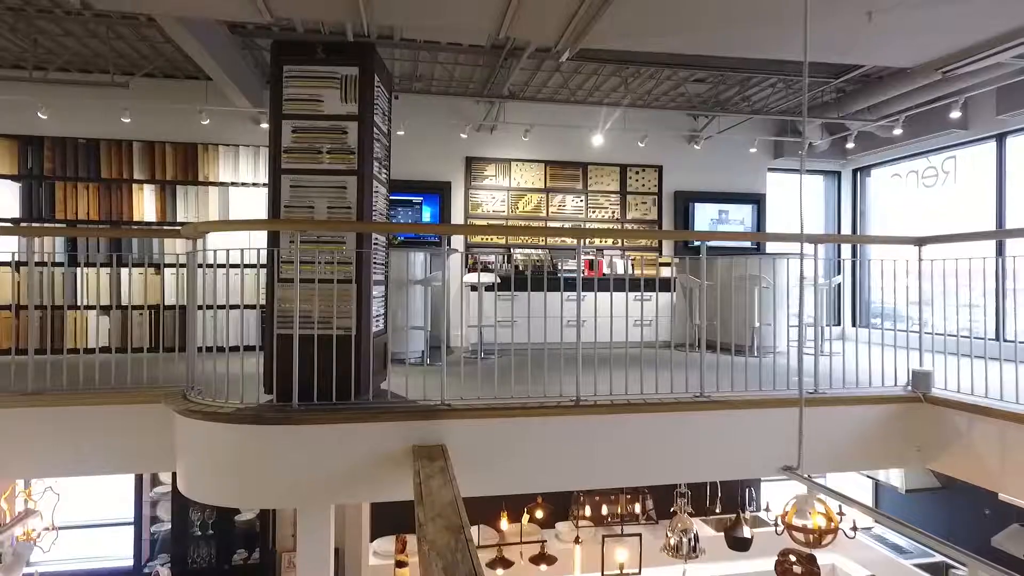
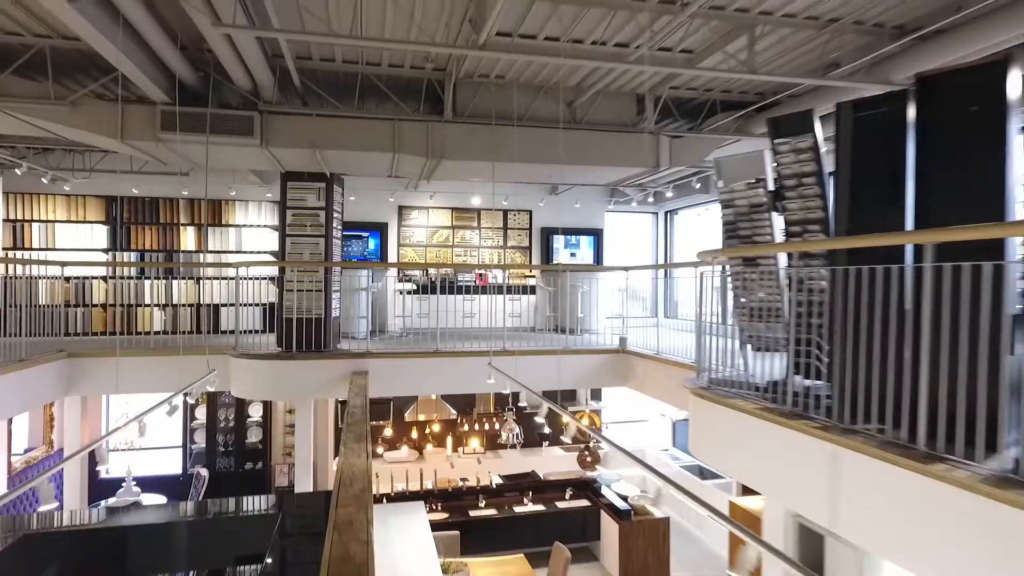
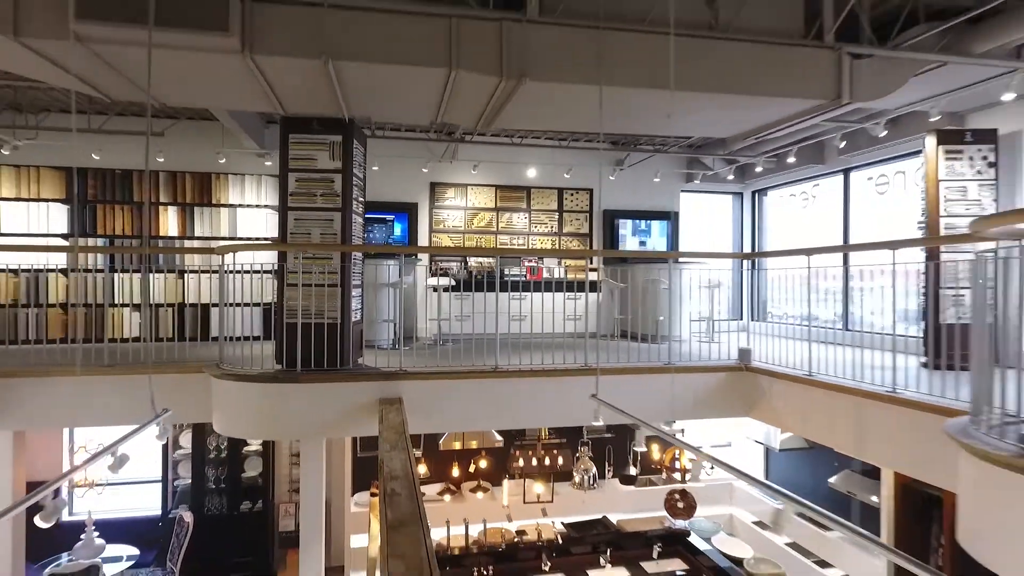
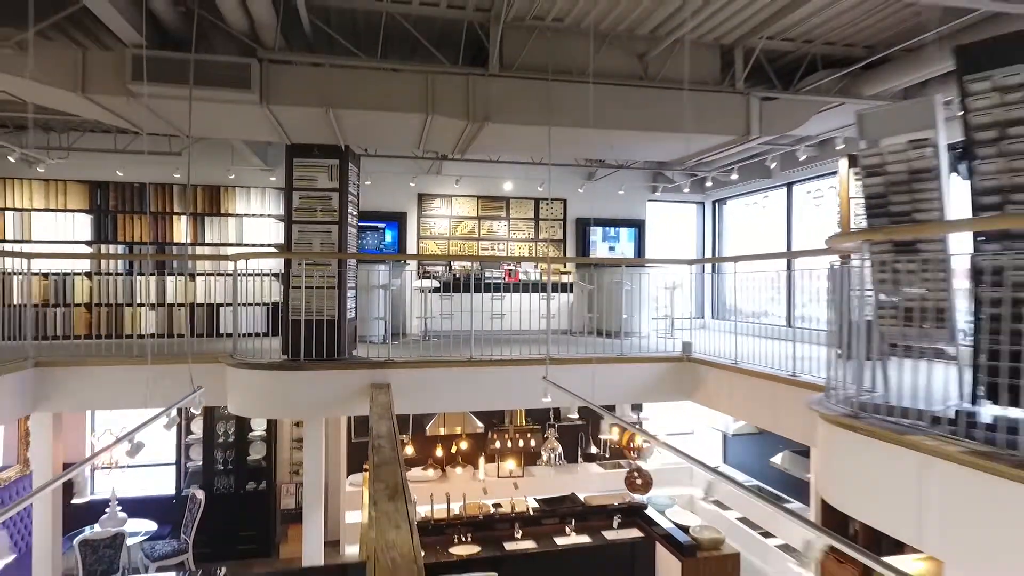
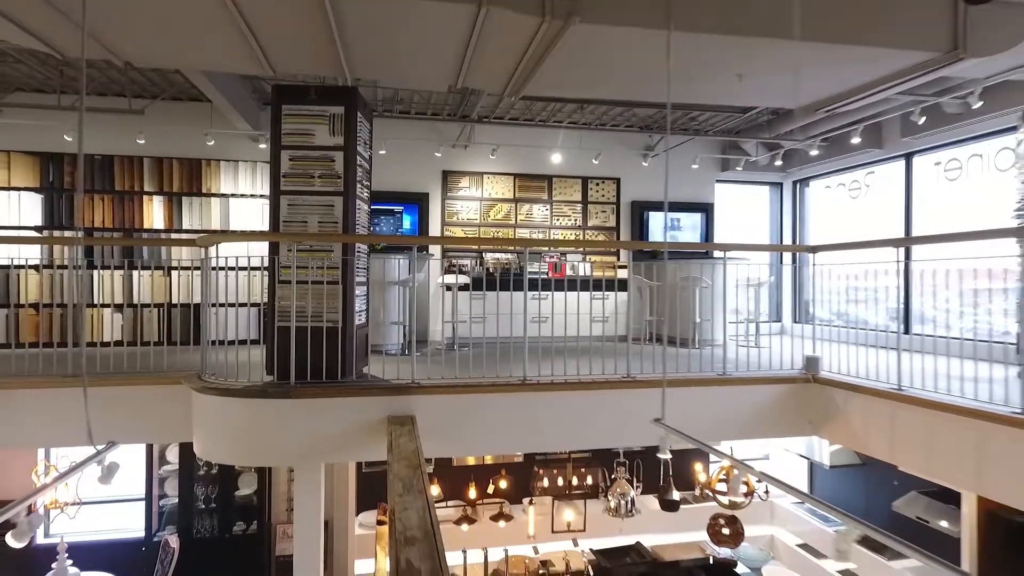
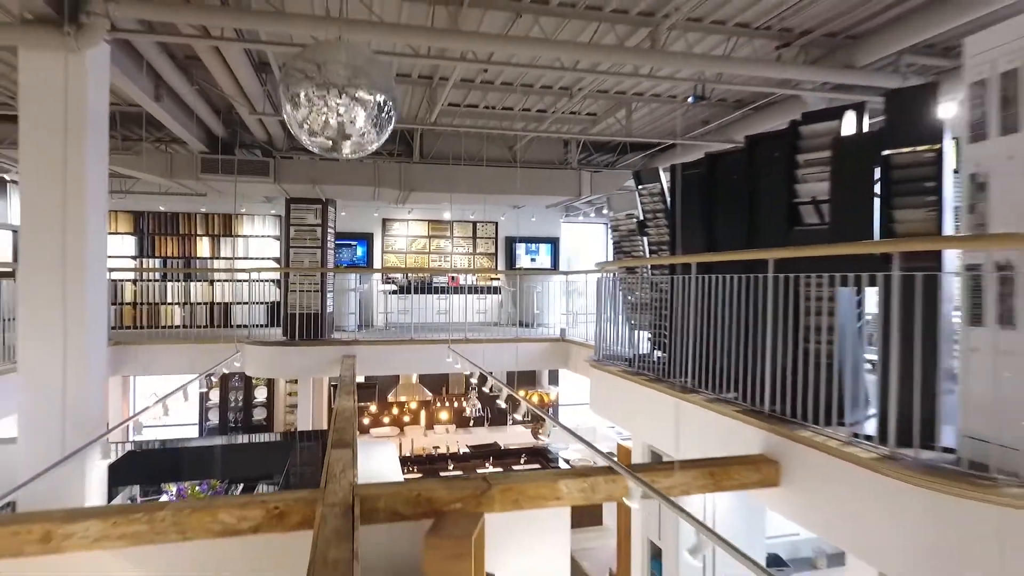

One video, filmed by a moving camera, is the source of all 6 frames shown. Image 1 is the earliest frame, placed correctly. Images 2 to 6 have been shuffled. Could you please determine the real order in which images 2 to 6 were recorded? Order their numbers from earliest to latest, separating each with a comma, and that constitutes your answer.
5, 3, 4, 2, 6
